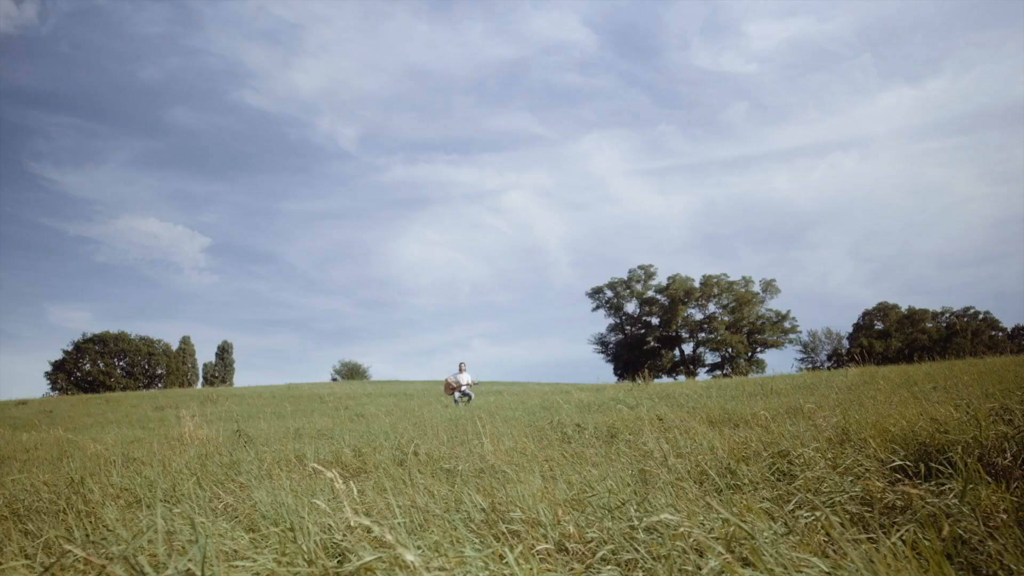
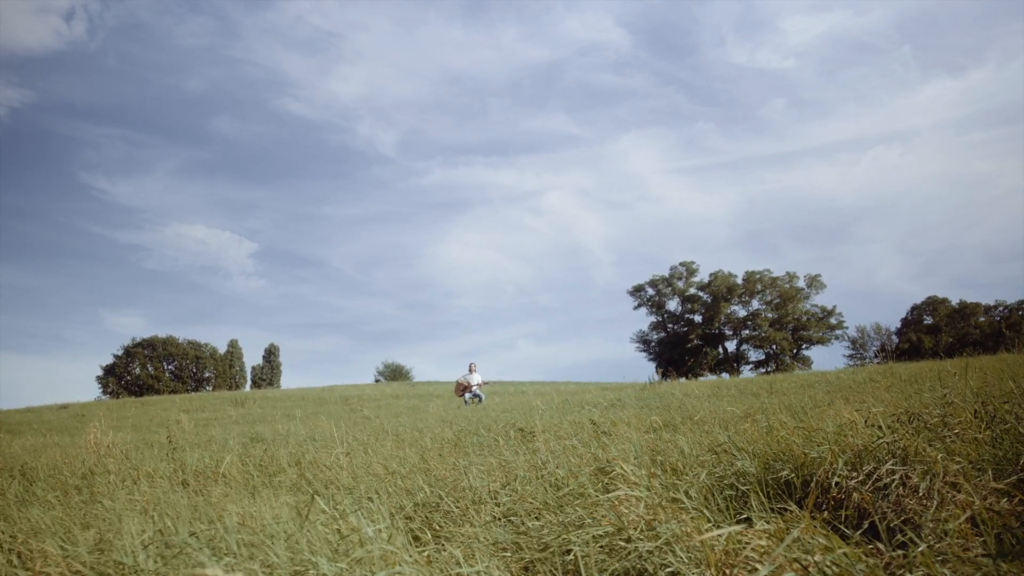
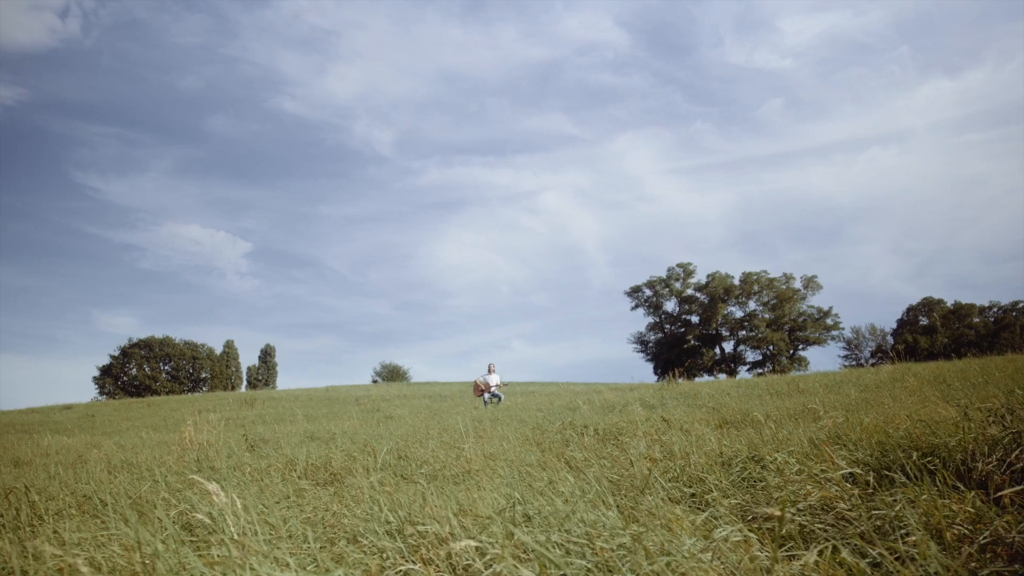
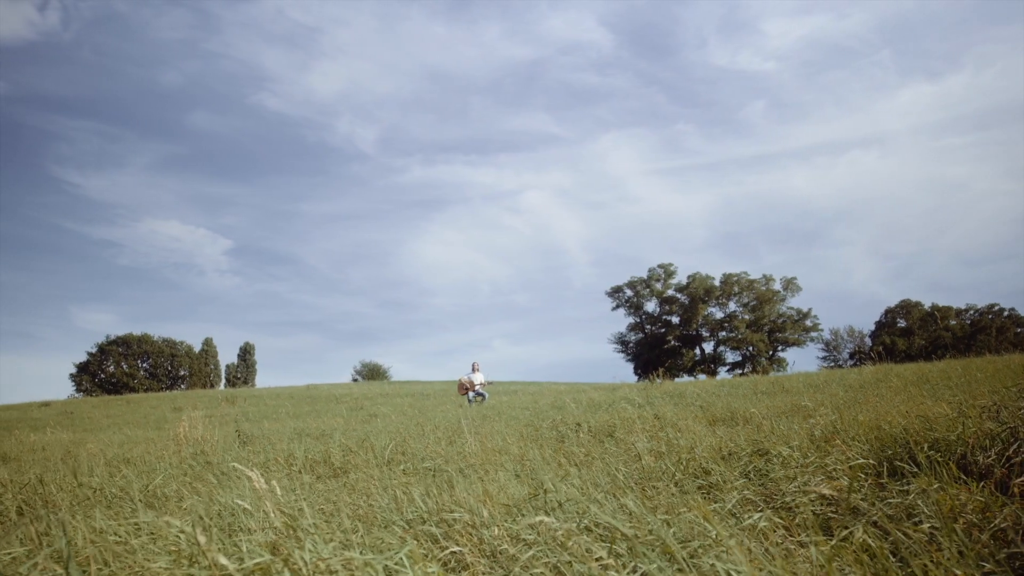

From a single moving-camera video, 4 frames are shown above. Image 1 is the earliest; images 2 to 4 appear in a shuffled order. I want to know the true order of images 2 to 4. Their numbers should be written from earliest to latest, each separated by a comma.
4, 3, 2
